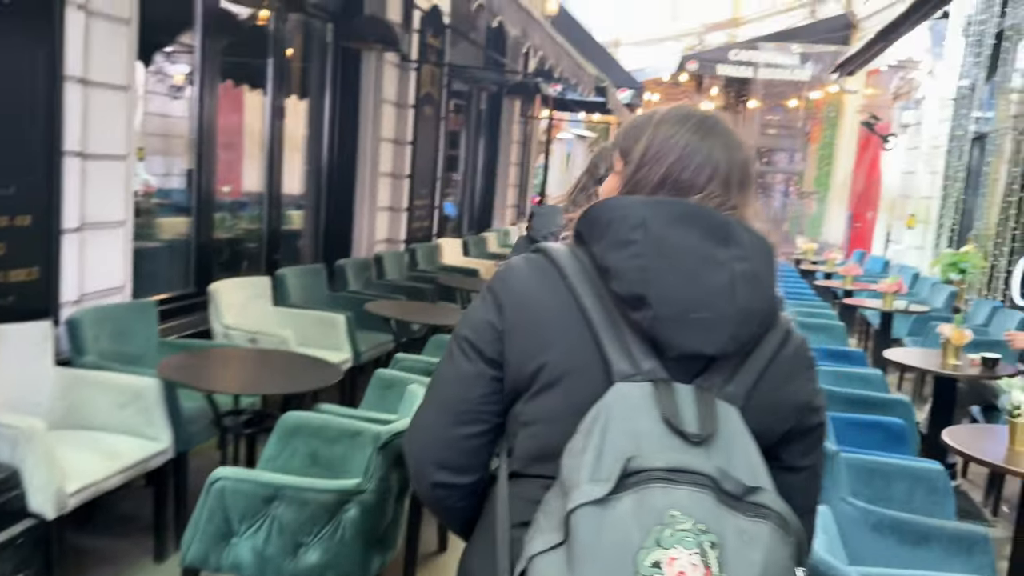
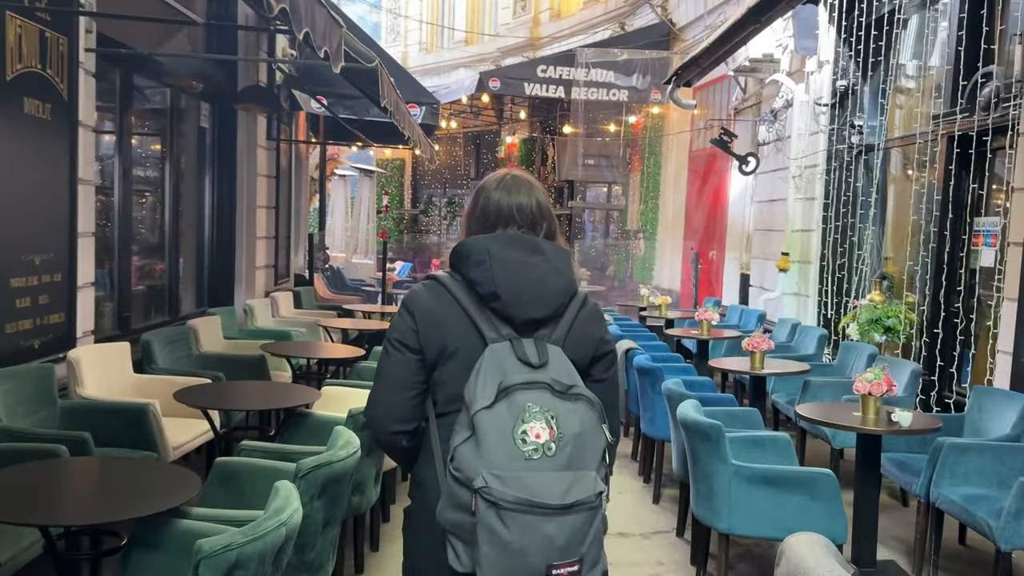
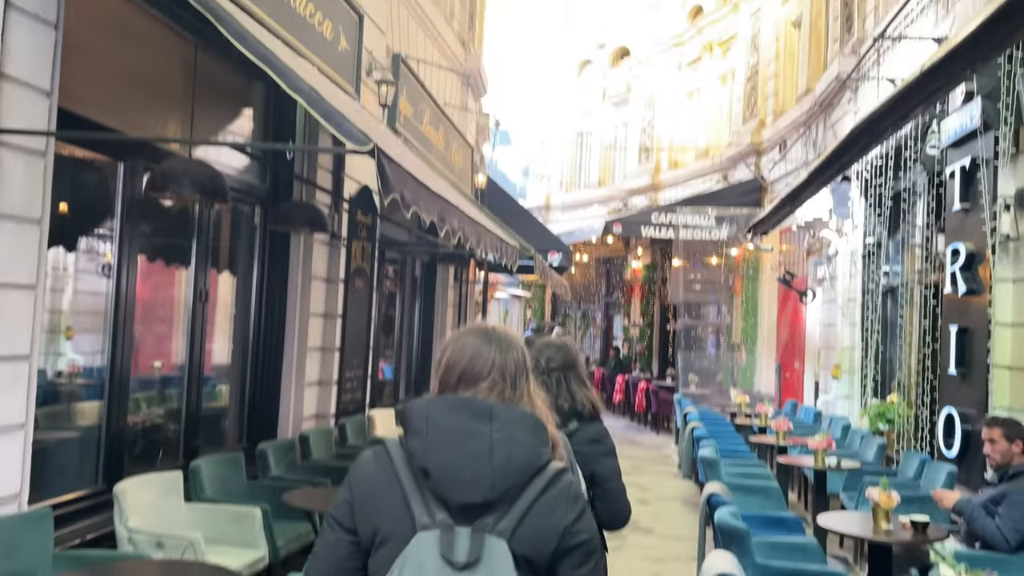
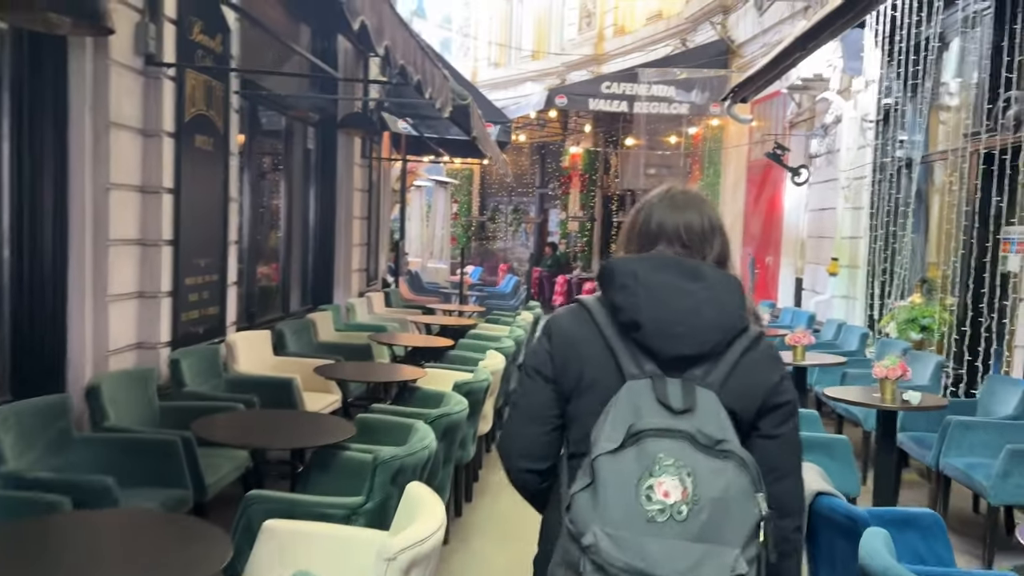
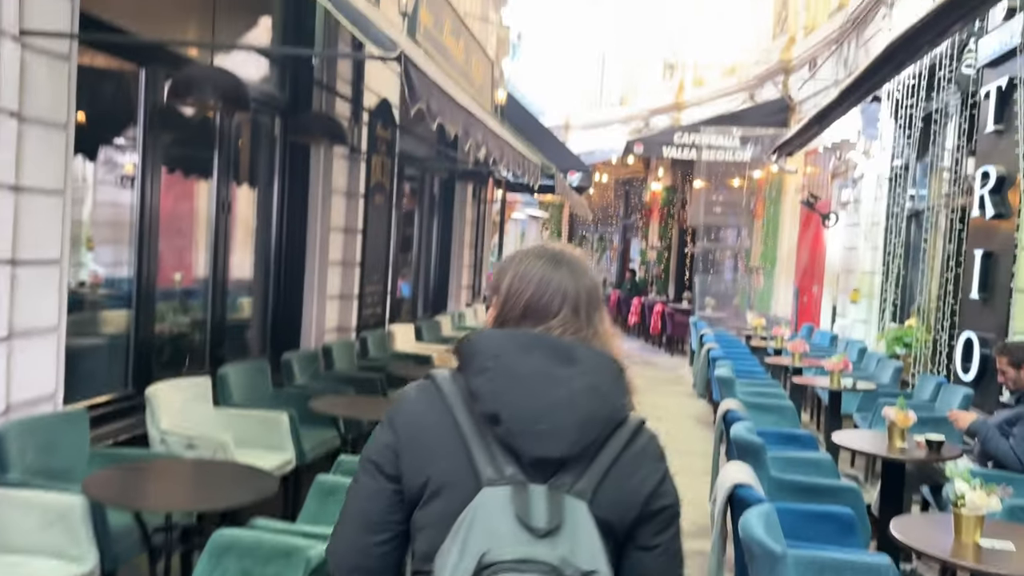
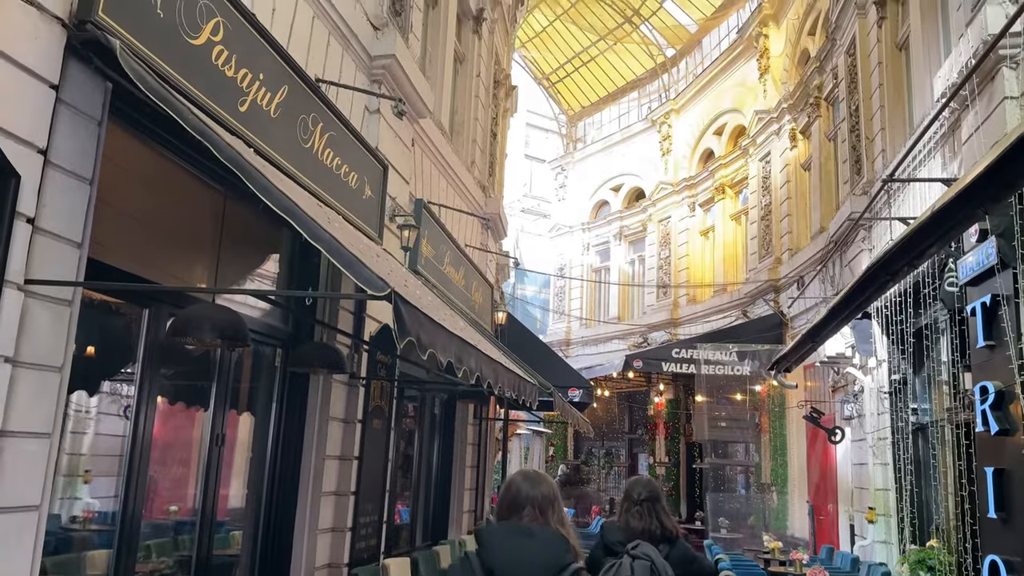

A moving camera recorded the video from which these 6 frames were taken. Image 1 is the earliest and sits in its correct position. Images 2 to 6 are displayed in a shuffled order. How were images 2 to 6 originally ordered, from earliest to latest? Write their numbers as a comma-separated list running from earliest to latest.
5, 3, 6, 4, 2
